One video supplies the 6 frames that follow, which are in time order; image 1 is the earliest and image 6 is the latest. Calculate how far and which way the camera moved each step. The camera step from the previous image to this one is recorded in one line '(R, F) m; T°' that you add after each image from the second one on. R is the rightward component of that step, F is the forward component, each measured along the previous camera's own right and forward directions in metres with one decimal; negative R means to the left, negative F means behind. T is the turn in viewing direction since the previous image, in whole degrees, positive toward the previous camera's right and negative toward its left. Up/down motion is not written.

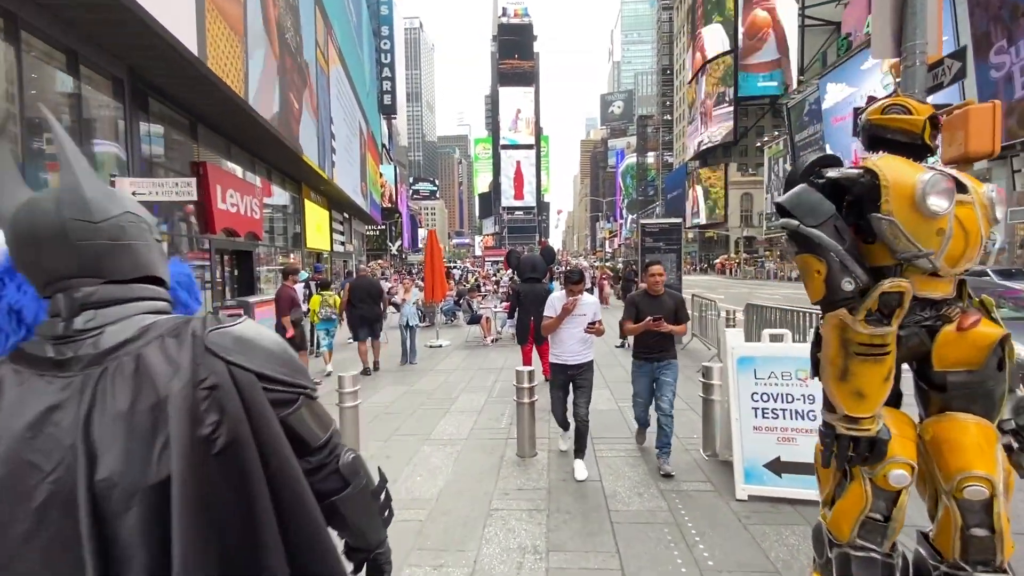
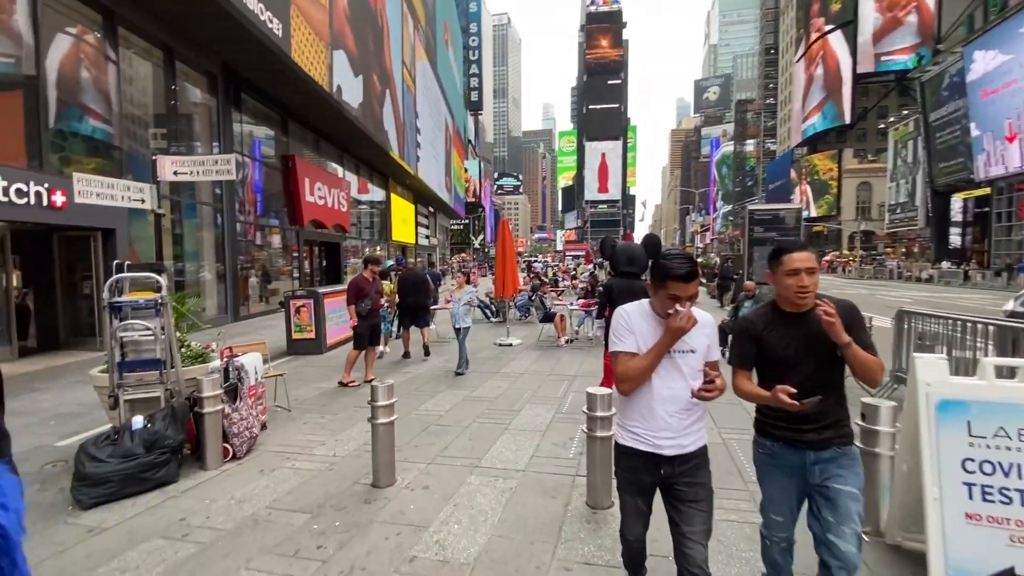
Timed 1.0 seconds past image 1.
(+0.1, +1.1) m; -10°
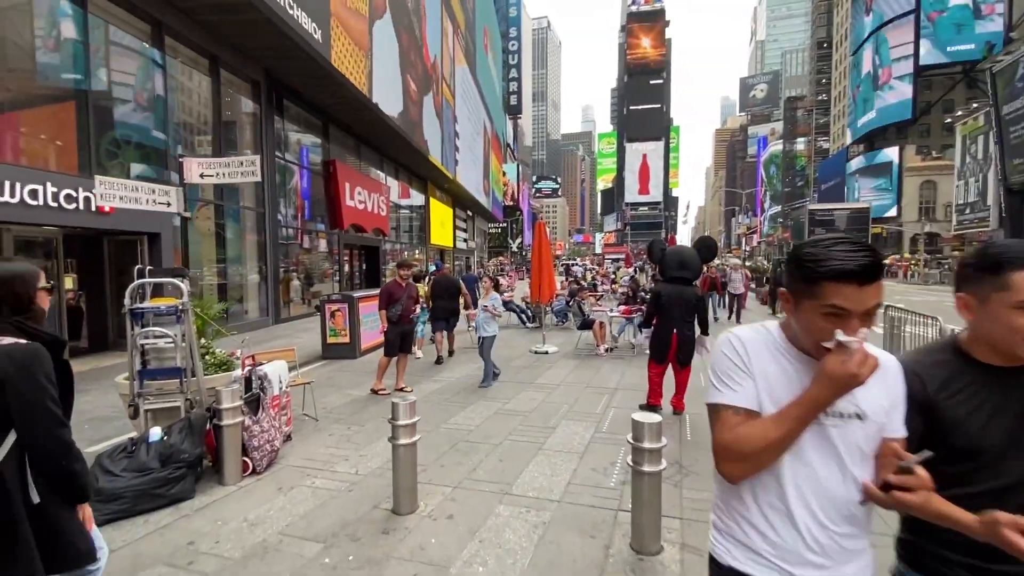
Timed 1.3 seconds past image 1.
(0.0, +0.4) m; -5°
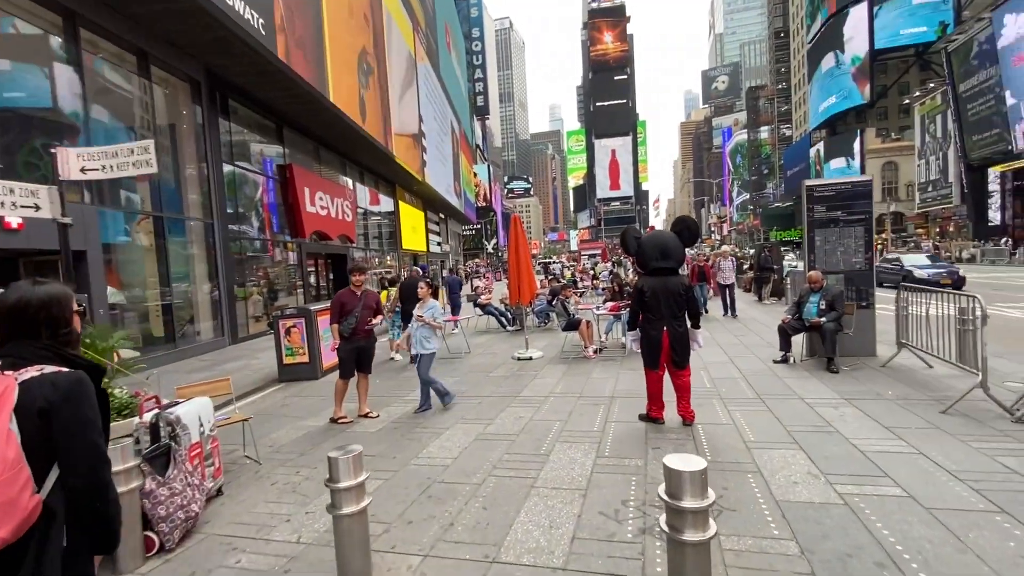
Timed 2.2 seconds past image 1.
(0.0, +0.9) m; +3°
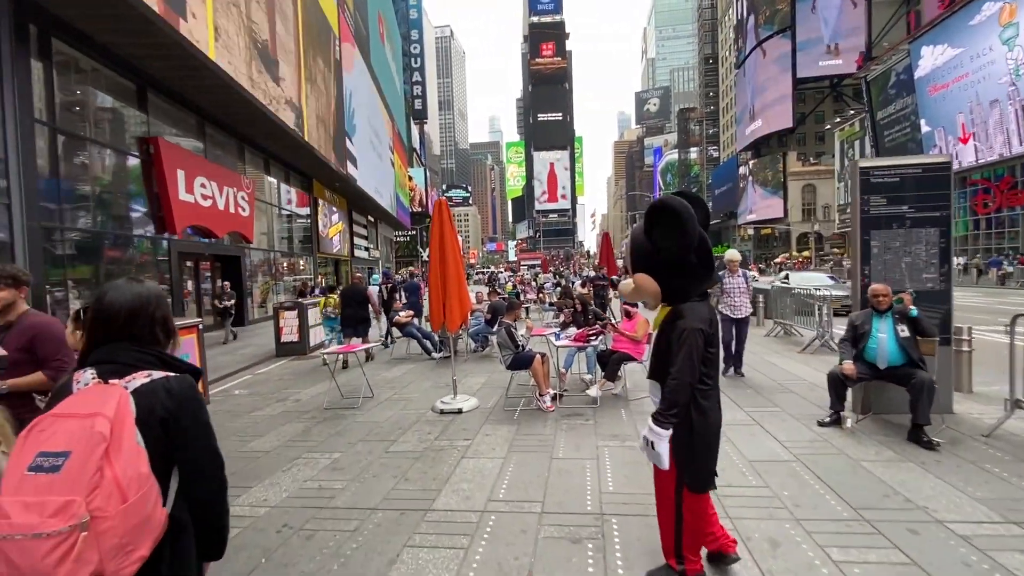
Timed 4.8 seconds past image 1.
(+0.2, +2.9) m; +7°
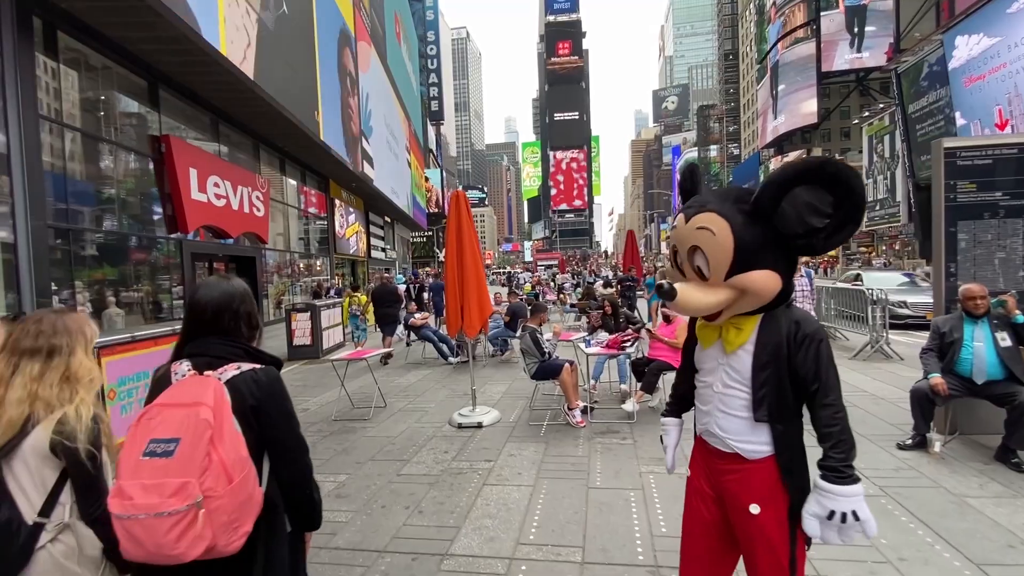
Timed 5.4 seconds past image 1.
(-0.1, +0.6) m; -2°
